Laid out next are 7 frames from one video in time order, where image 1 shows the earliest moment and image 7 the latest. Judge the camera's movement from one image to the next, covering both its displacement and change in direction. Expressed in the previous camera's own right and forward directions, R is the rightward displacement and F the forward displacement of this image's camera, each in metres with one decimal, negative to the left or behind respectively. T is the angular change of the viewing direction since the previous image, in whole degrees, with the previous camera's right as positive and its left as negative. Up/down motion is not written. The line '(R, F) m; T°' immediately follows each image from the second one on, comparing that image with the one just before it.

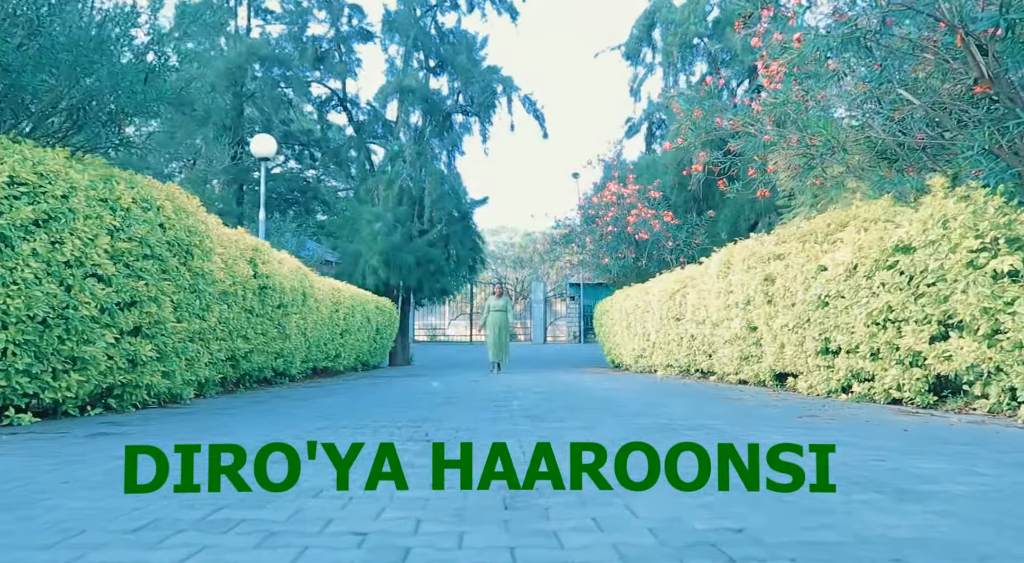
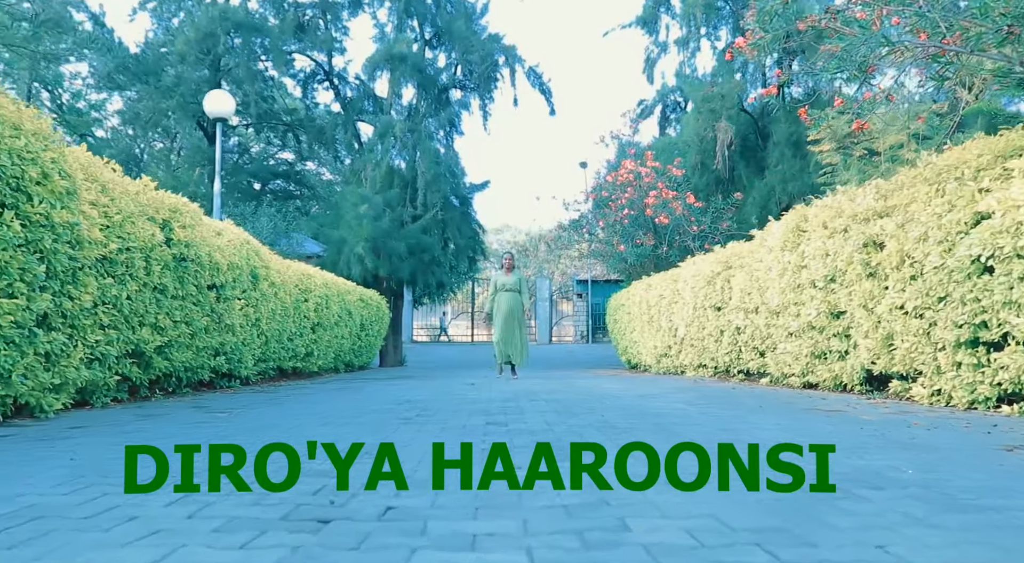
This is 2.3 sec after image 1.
(0.0, +2.8) m; 0°
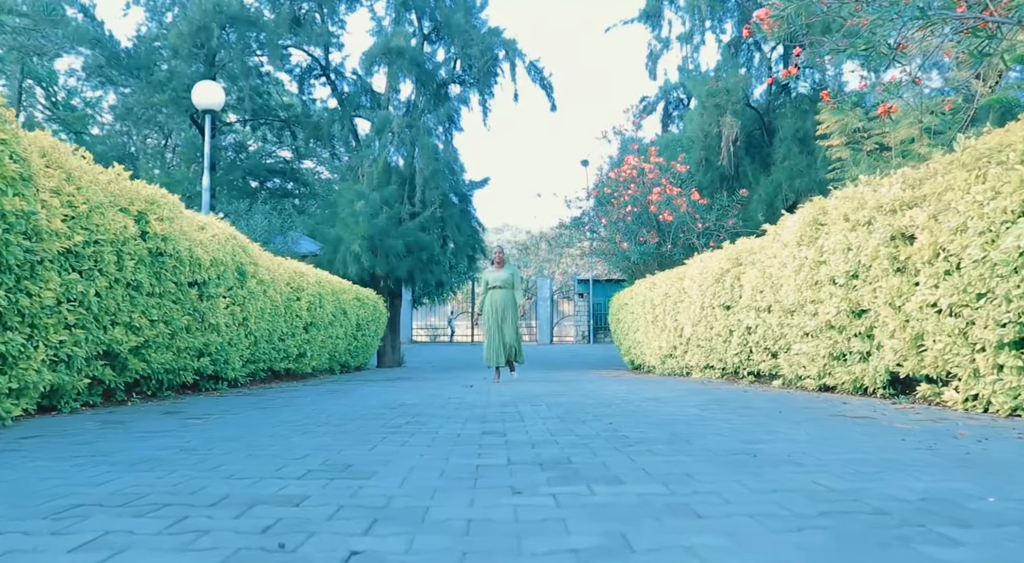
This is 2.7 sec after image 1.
(0.0, +0.5) m; 0°
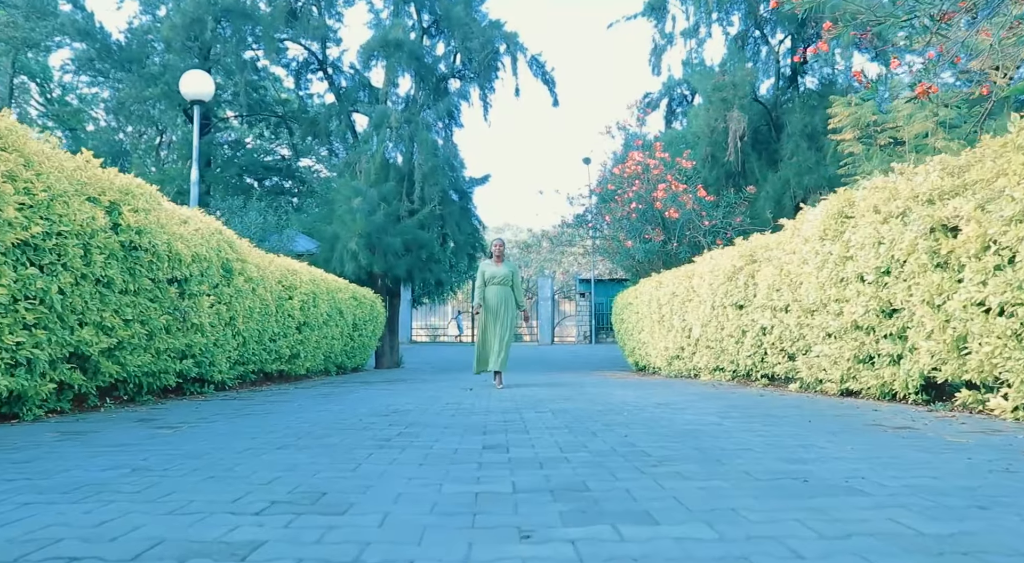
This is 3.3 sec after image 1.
(0.0, +0.6) m; 0°
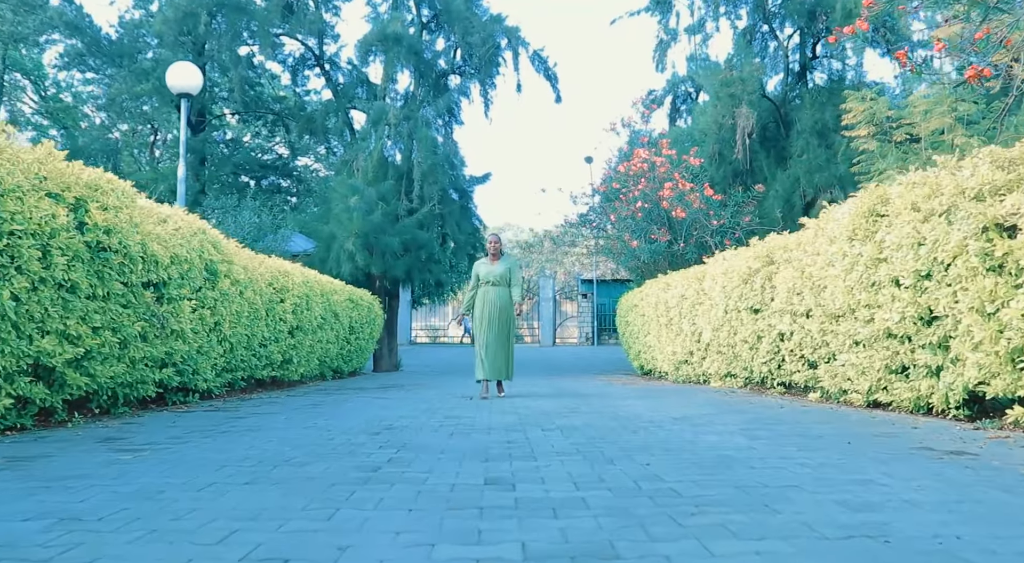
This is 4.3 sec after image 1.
(0.0, +0.6) m; 0°
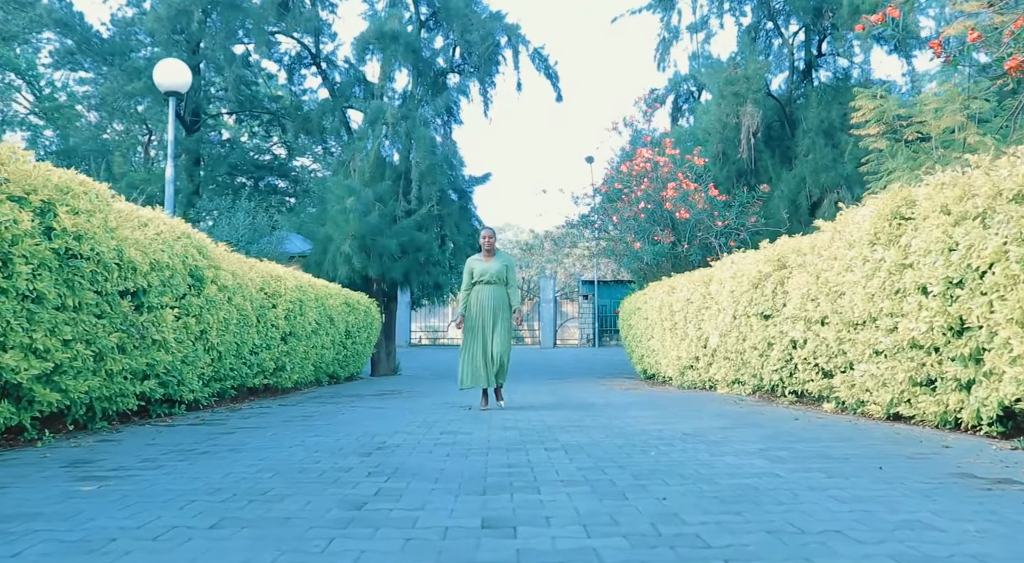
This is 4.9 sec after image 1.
(0.0, +0.5) m; 0°
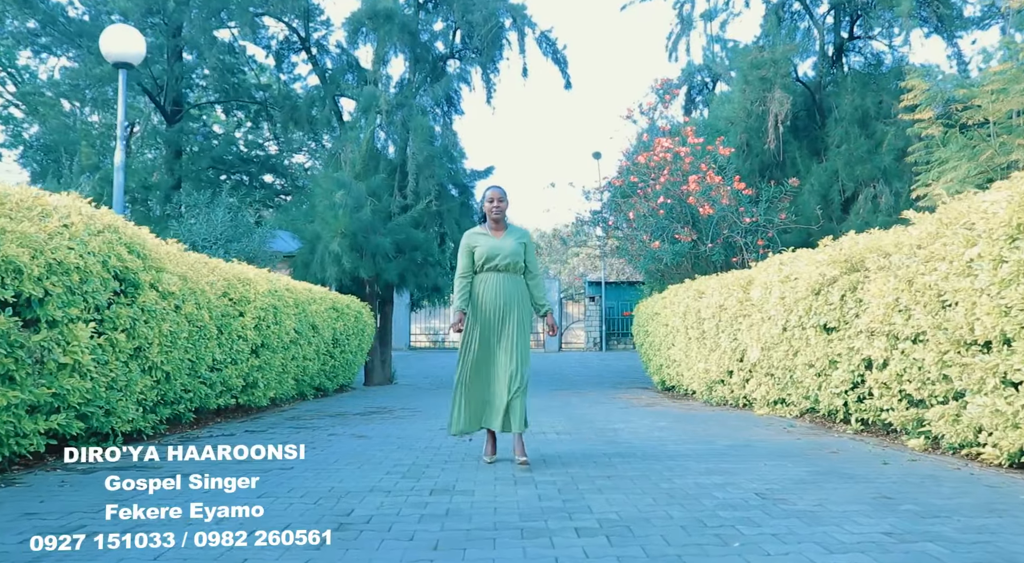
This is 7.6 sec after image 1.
(-0.1, +1.8) m; 0°
